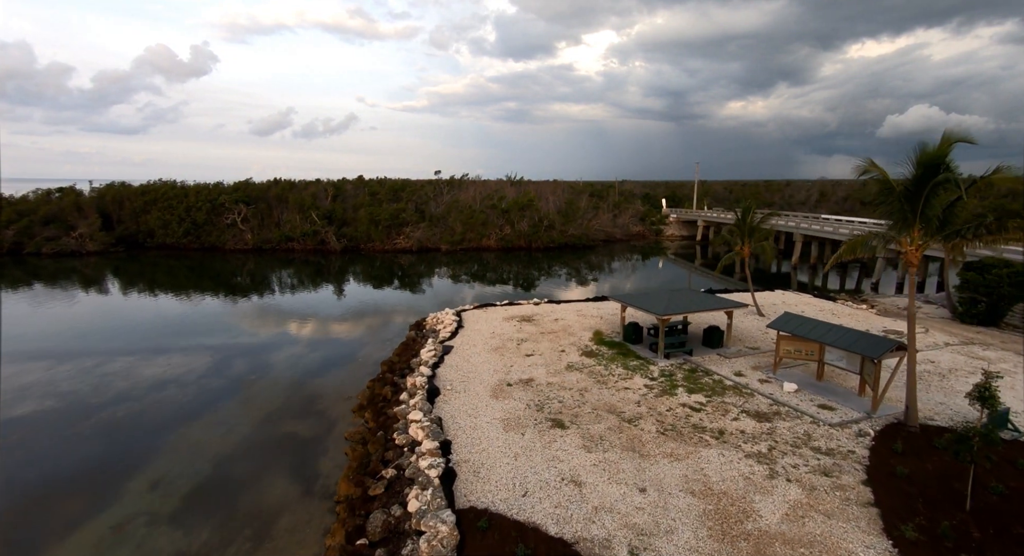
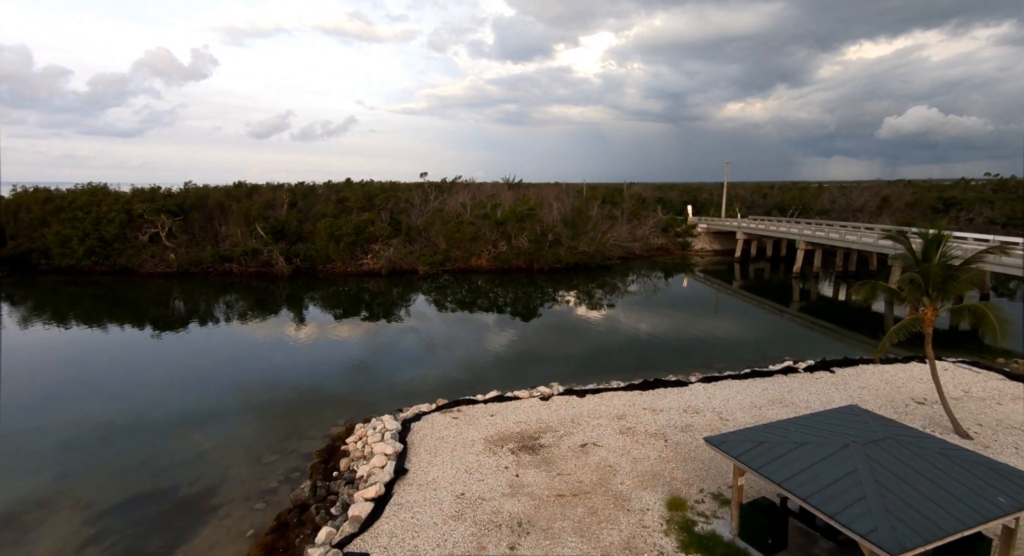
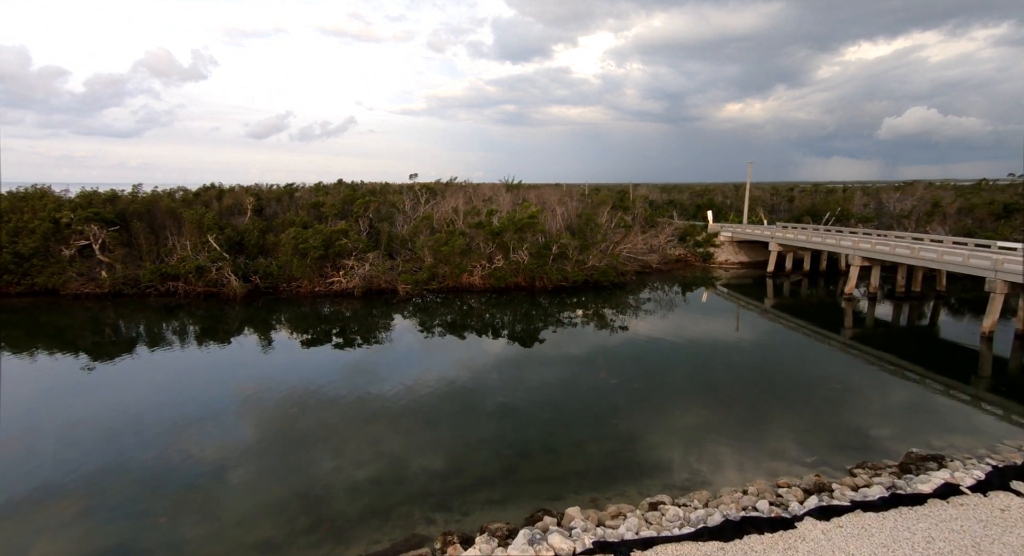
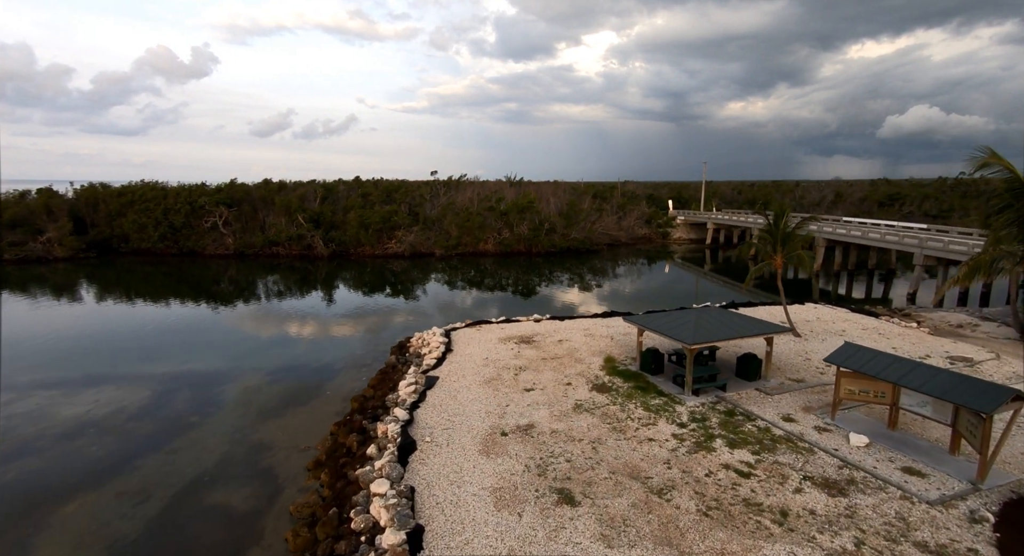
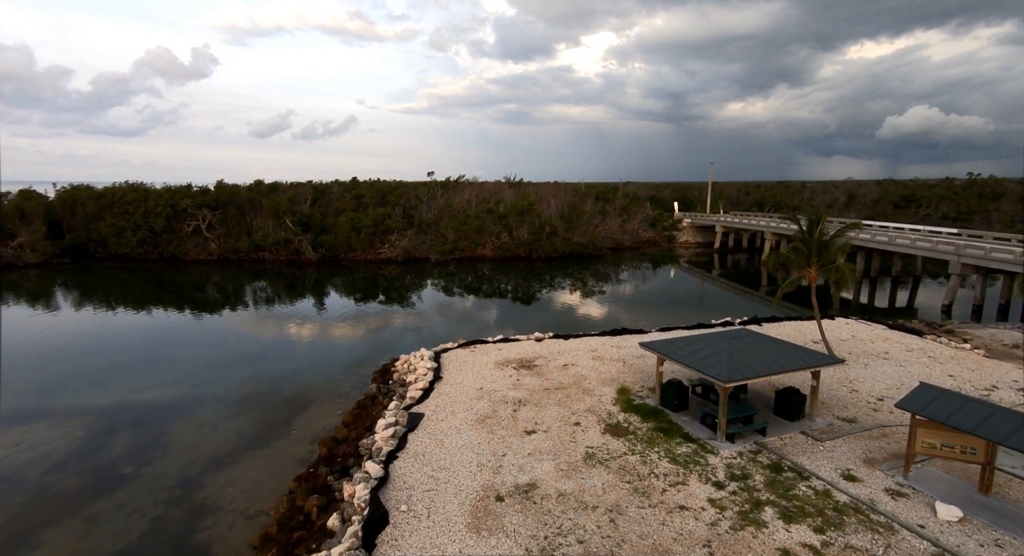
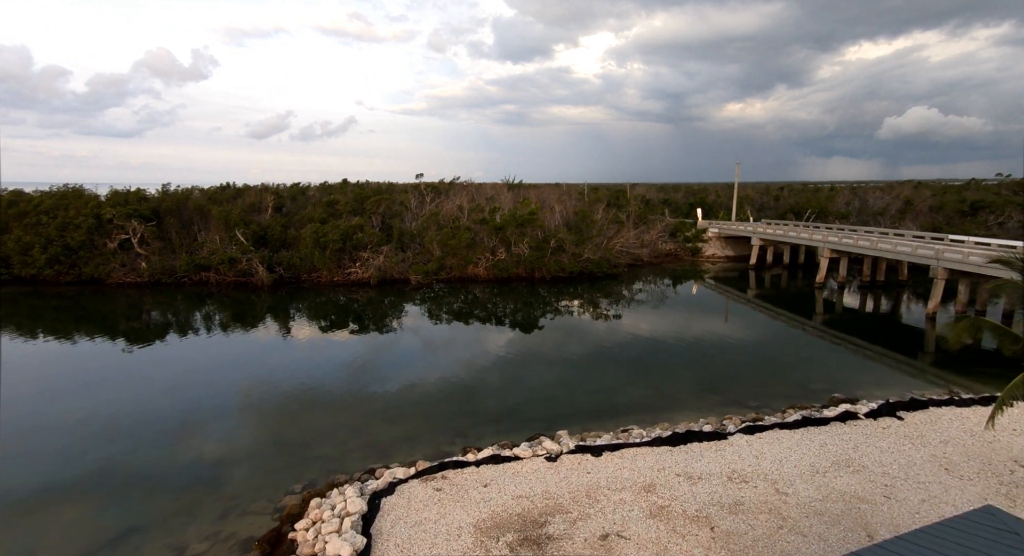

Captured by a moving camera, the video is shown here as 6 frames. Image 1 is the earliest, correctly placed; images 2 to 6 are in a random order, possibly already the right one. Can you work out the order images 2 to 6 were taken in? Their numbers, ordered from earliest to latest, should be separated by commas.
4, 5, 2, 6, 3
